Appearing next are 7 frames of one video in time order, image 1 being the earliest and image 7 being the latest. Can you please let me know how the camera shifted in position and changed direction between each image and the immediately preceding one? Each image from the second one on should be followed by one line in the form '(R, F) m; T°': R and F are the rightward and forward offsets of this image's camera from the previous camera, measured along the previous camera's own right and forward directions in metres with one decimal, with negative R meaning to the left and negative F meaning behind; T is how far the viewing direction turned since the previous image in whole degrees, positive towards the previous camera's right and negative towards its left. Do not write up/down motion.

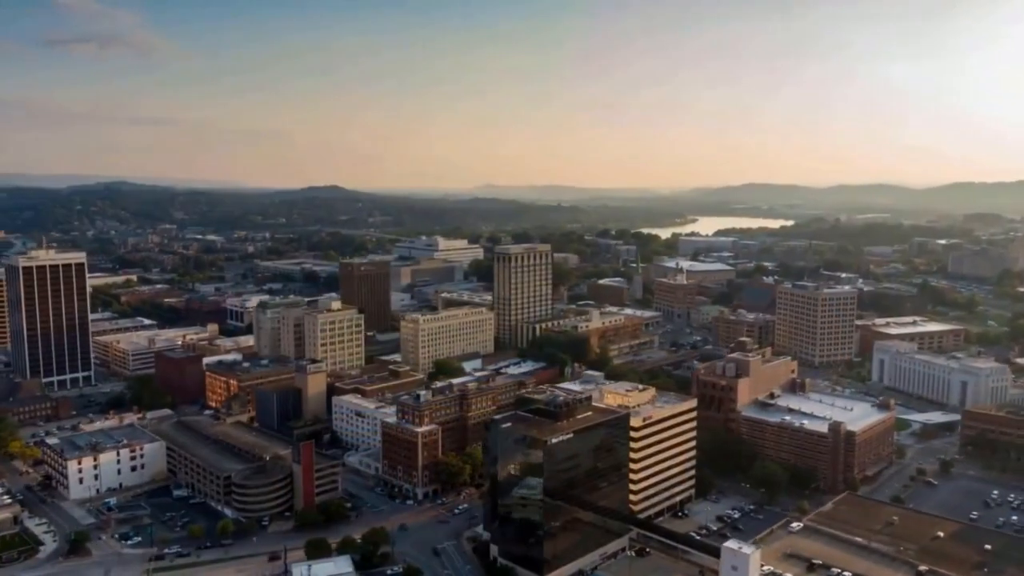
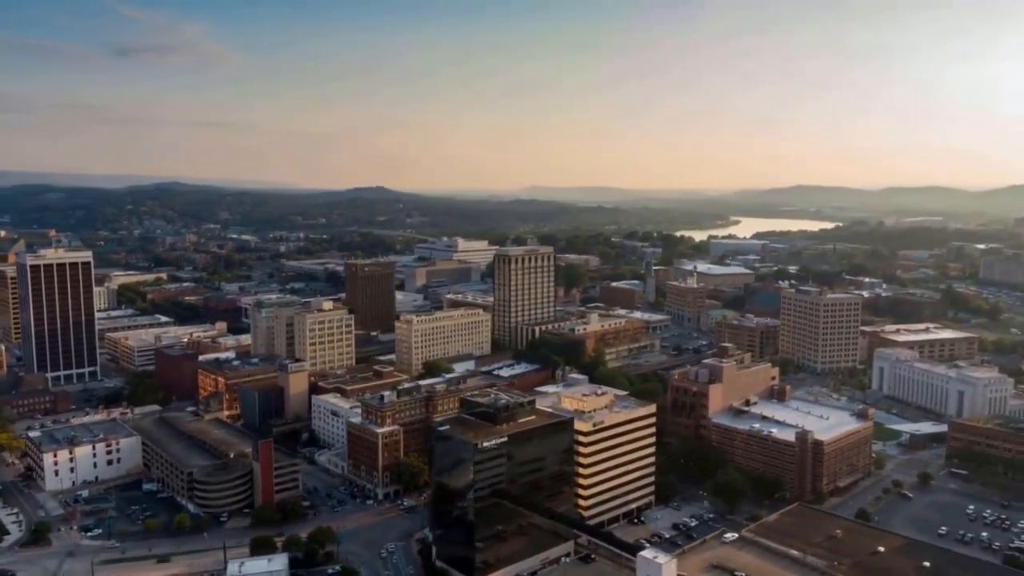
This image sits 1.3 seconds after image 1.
(+3.0, +0.1) m; -4°
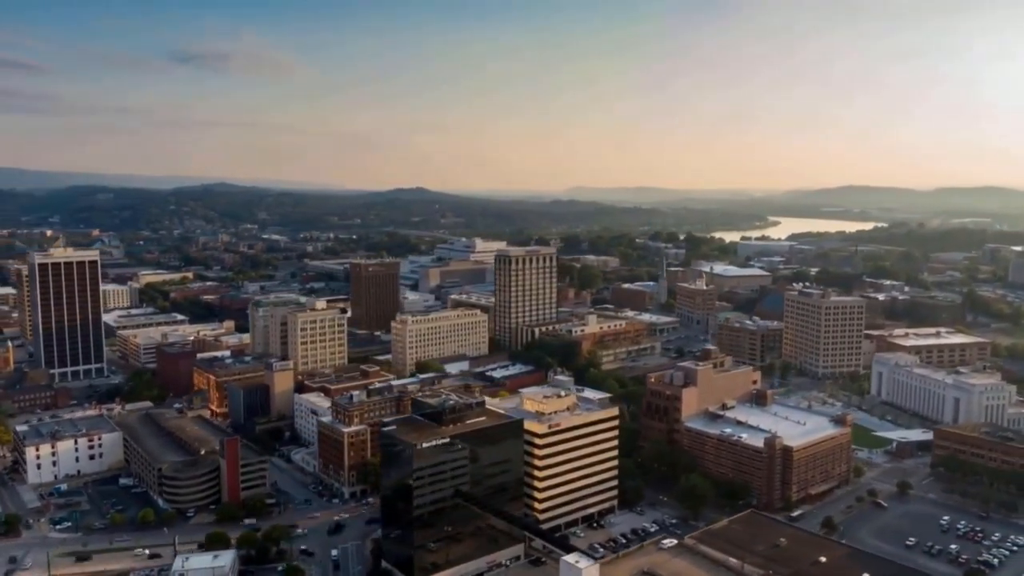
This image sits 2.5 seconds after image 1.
(+2.7, +0.1) m; -3°
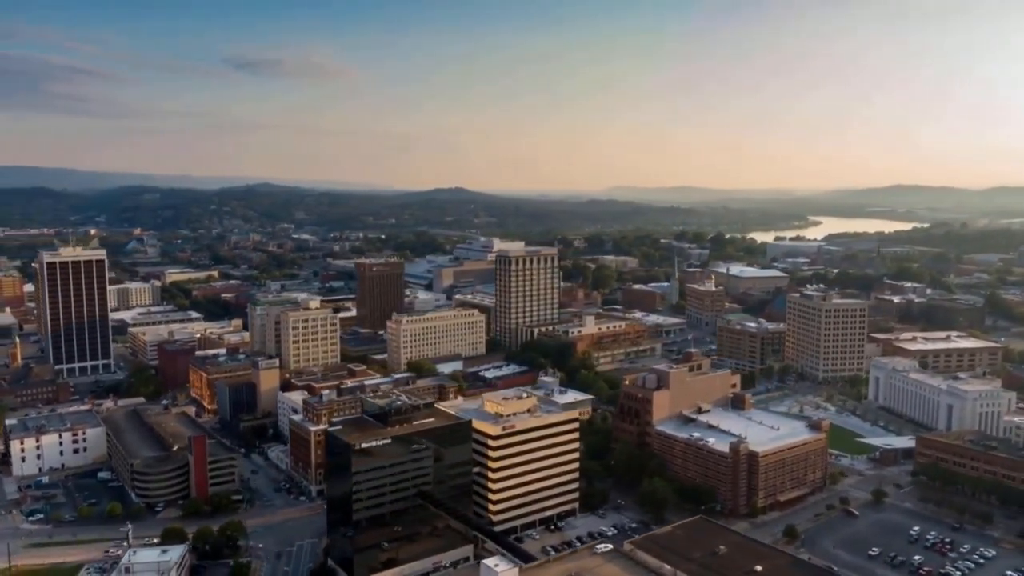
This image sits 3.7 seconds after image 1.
(+2.7, +0.2) m; -3°
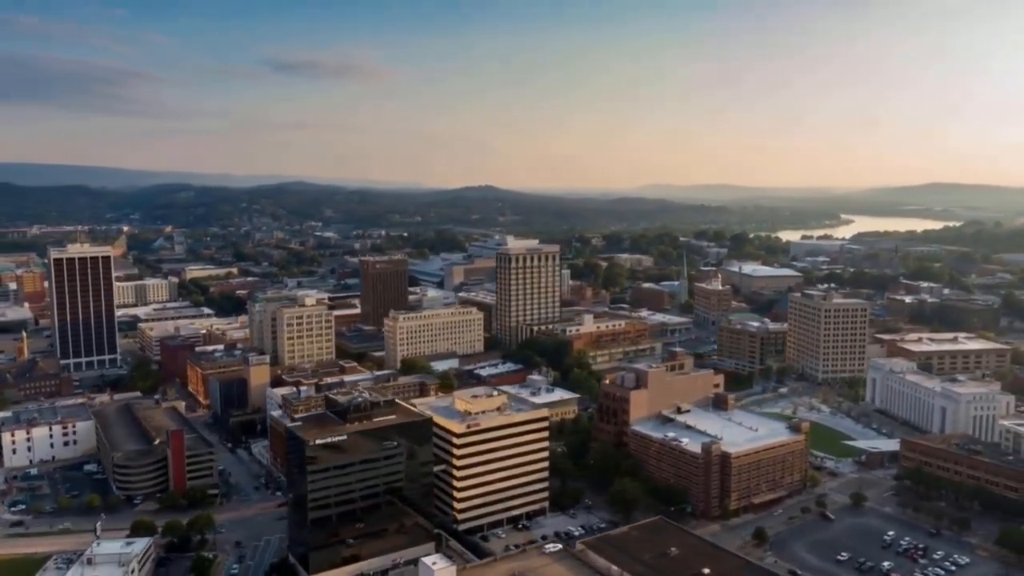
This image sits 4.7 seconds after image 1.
(+2.1, +0.1) m; -2°
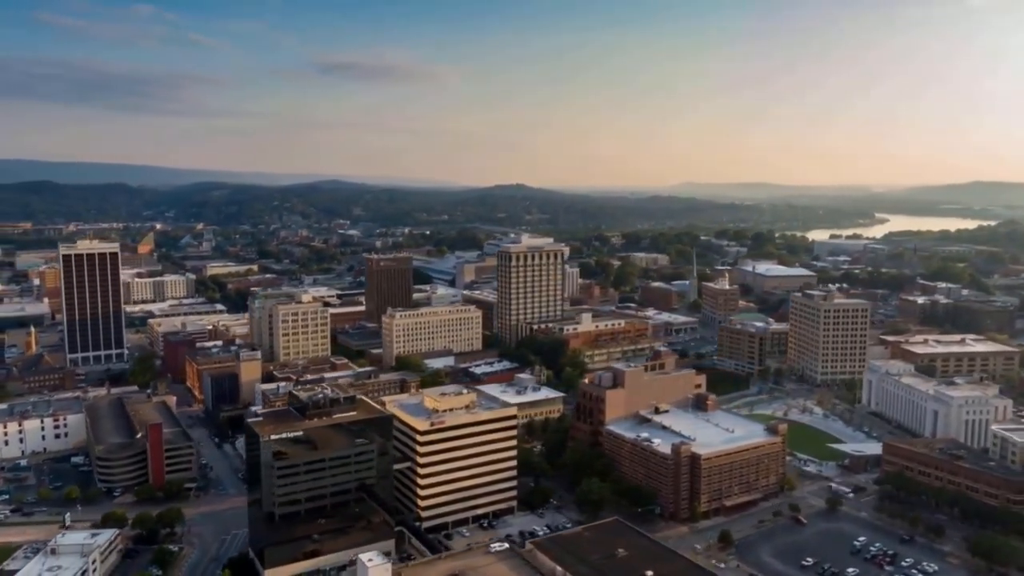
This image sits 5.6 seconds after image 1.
(+2.2, +0.1) m; -3°
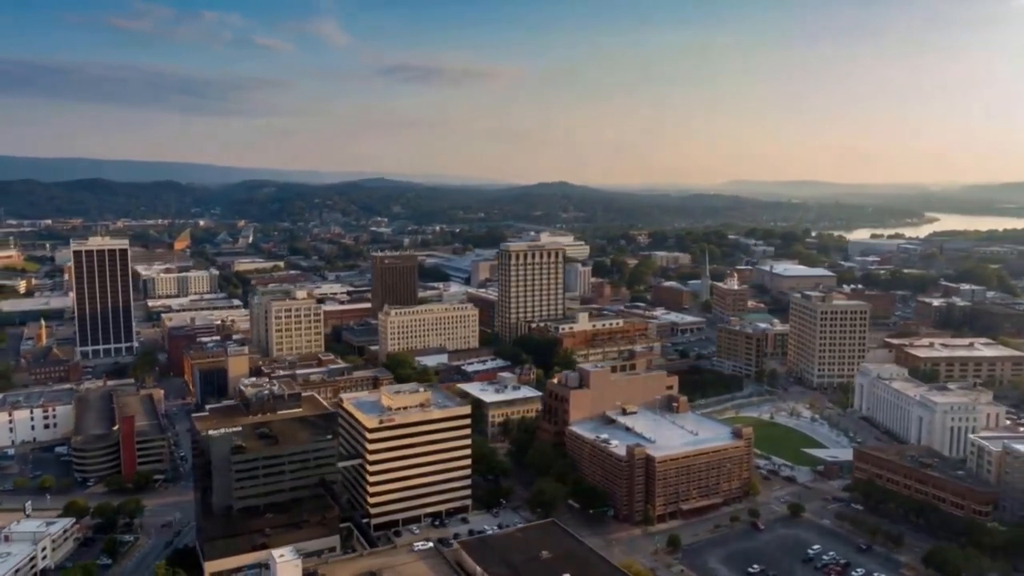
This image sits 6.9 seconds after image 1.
(+3.0, +0.2) m; -3°
